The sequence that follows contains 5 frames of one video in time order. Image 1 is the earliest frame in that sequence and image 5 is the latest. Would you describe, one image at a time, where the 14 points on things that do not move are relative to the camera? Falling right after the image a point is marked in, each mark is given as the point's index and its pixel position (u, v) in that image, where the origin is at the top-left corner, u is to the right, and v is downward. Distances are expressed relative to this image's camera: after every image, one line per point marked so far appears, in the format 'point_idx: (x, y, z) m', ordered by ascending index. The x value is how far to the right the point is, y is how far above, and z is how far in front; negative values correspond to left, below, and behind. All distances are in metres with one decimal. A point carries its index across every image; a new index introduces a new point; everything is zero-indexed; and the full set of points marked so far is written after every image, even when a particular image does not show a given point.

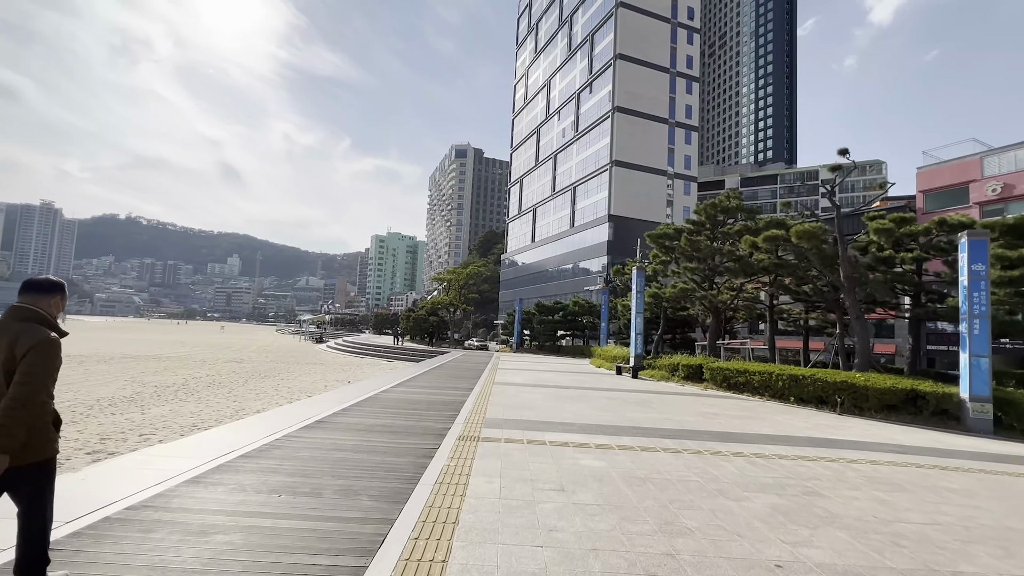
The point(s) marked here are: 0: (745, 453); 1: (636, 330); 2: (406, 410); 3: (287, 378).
0: (+3.0, -2.1, +6.1) m
1: (+4.7, -1.6, +18.4) m
2: (-1.8, -2.0, +7.9) m
3: (-9.1, -3.7, +19.5) m
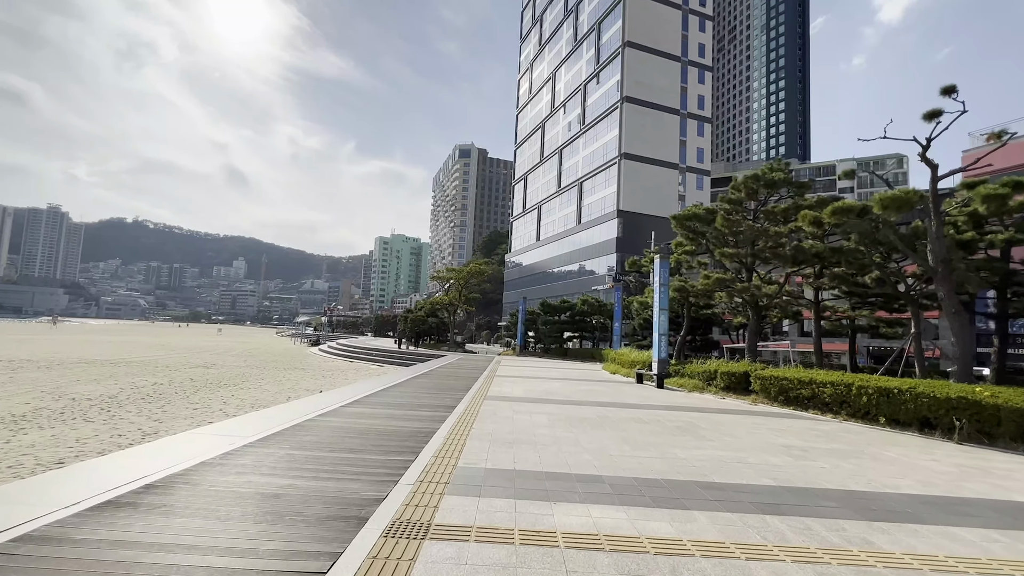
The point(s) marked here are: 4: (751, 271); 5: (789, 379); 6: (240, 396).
0: (+2.9, -1.8, +3.2) m
1: (+4.7, -1.4, +15.4) m
2: (-1.9, -1.7, +5.0) m
3: (-9.1, -3.4, +16.7) m
4: (+7.4, +0.5, +15.0) m
5: (+6.1, -2.0, +10.6) m
6: (-8.0, -3.2, +14.2) m
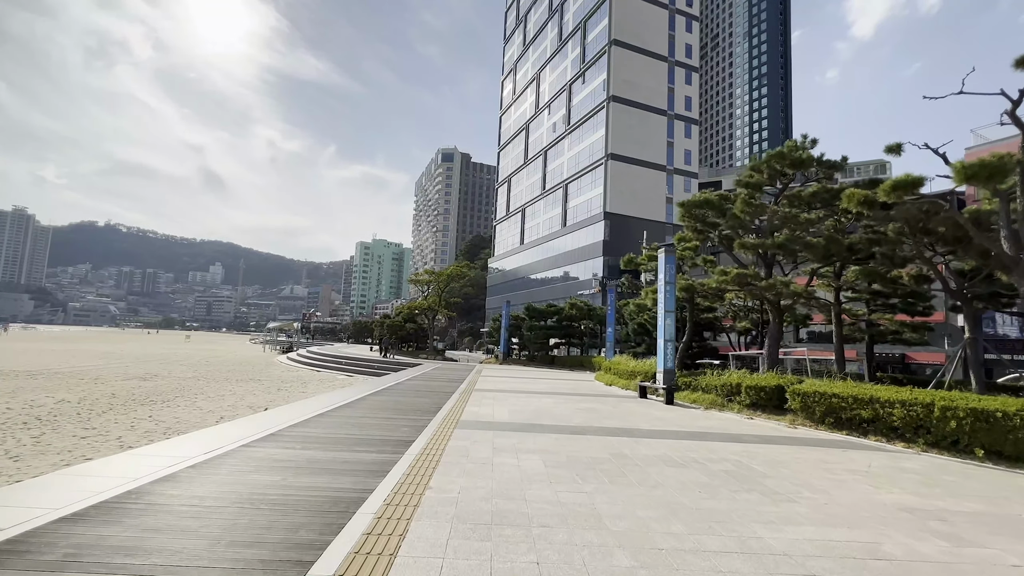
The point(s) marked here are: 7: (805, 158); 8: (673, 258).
0: (+2.8, -1.6, +0.9) m
1: (+4.2, -1.3, +13.2) m
2: (-2.0, -1.5, +2.6) m
3: (-9.7, -3.4, +14.0) m
4: (+7.0, +0.6, +12.9) m
5: (+5.7, -1.9, +8.5) m
6: (-8.5, -3.1, +11.5) m
7: (+7.2, +3.2, +11.9) m
8: (+4.6, +0.9, +13.8) m
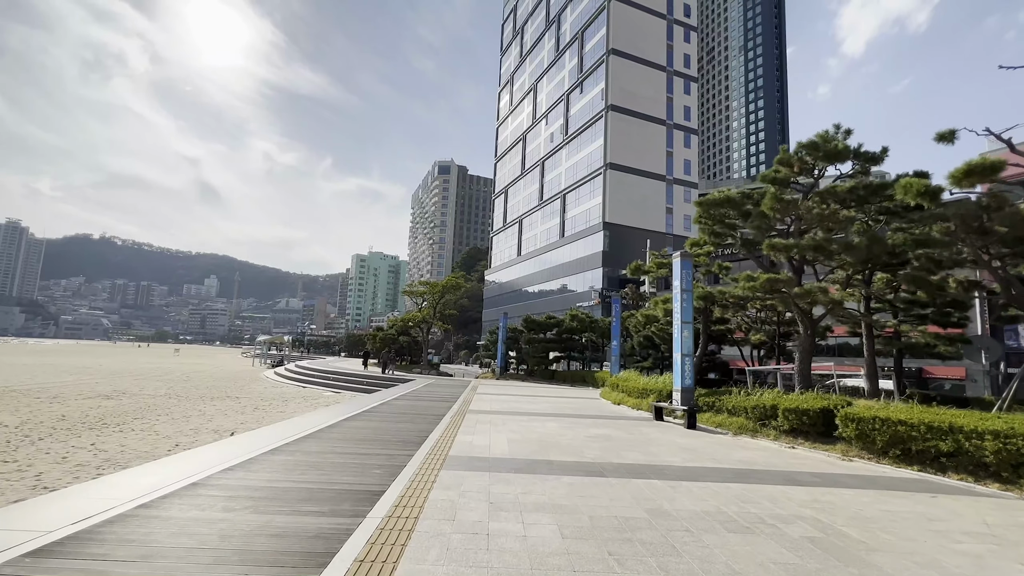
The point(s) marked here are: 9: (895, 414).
0: (+2.8, -1.4, -0.5) m
1: (+4.2, -1.5, +11.8) m
2: (-2.0, -1.4, +1.1) m
3: (-9.7, -3.6, +12.4) m
4: (+6.9, +0.4, +11.5) m
5: (+5.8, -2.0, +7.0) m
6: (-8.5, -3.3, +9.9) m
7: (+7.2, +3.0, +10.5) m
8: (+4.6, +0.7, +12.4) m
9: (+5.8, -1.9, +7.2) m
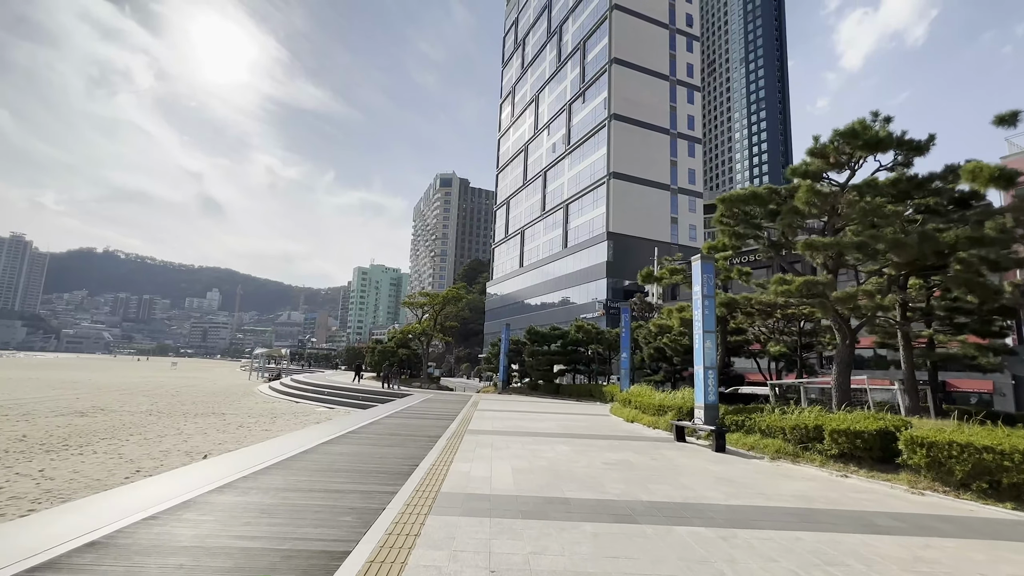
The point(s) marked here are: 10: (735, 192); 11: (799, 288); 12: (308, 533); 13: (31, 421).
0: (+2.9, -1.2, -1.7) m
1: (+4.3, -1.6, +10.6) m
2: (-1.9, -1.3, 0.0) m
3: (-9.6, -3.8, +11.3) m
4: (+7.0, +0.3, +10.4) m
5: (+5.8, -2.0, +5.8) m
6: (-8.4, -3.4, +8.7) m
7: (+7.3, +3.0, +9.5) m
8: (+4.7, +0.5, +11.3) m
9: (+5.8, -1.9, +6.0) m
10: (+5.1, +2.2, +10.9) m
11: (+5.8, 0.0, +9.8) m
12: (-1.6, -2.0, +4.1) m
13: (-14.9, -4.1, +14.8) m
